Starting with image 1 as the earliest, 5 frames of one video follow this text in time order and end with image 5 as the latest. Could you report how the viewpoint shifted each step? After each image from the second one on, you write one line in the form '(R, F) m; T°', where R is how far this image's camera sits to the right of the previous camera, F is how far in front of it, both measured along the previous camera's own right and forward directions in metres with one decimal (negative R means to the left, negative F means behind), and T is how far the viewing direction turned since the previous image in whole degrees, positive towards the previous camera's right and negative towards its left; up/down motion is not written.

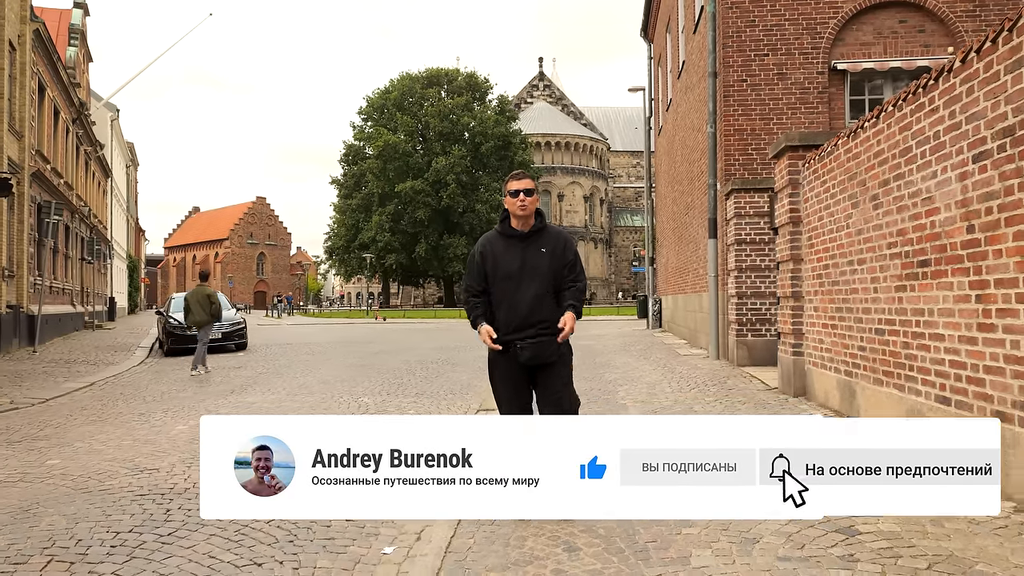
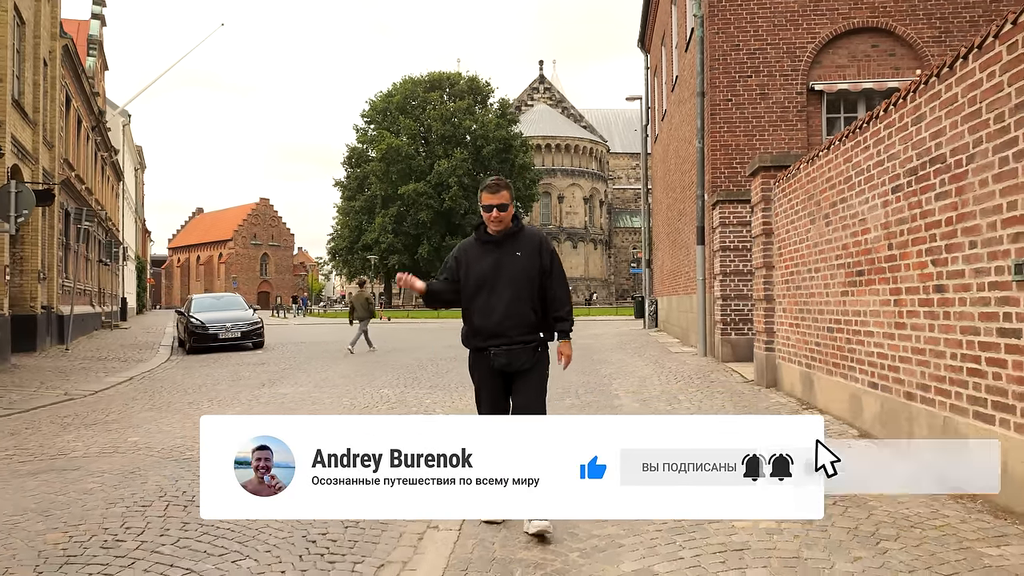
(-0.1, -1.1) m; 0°
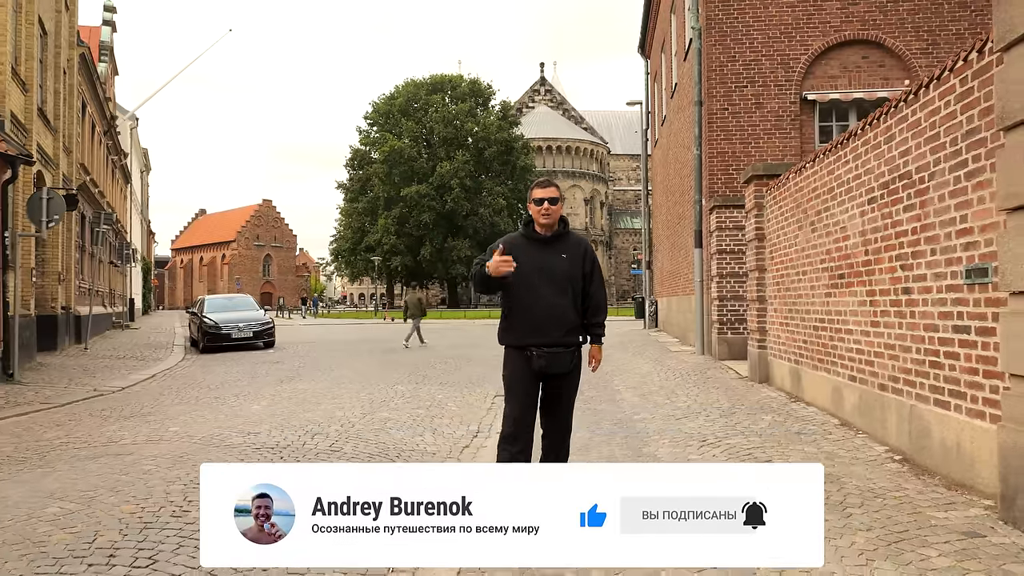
(-0.1, -0.6) m; 0°
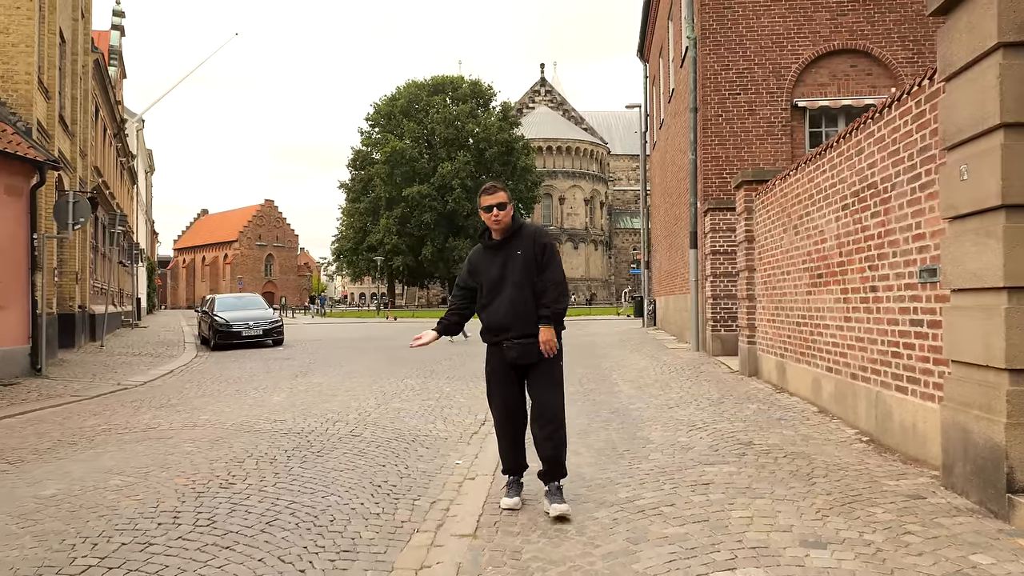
(-0.1, -0.6) m; 0°
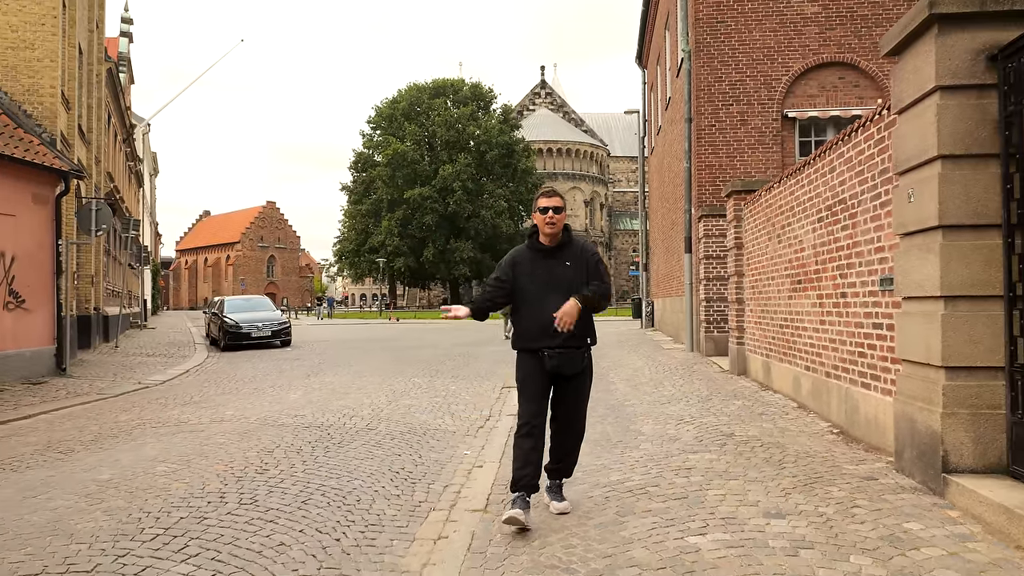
(0.0, -0.6) m; 0°
